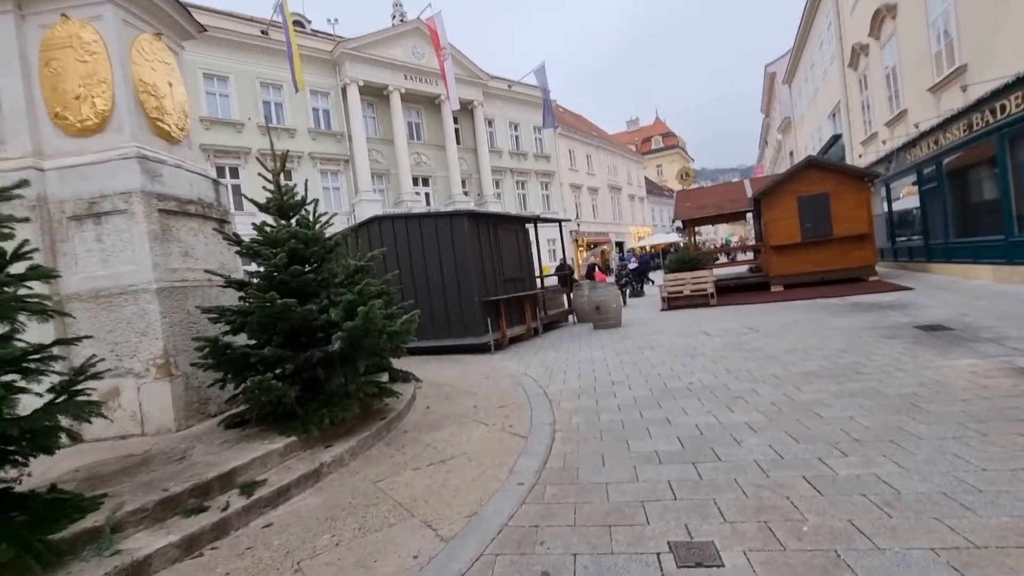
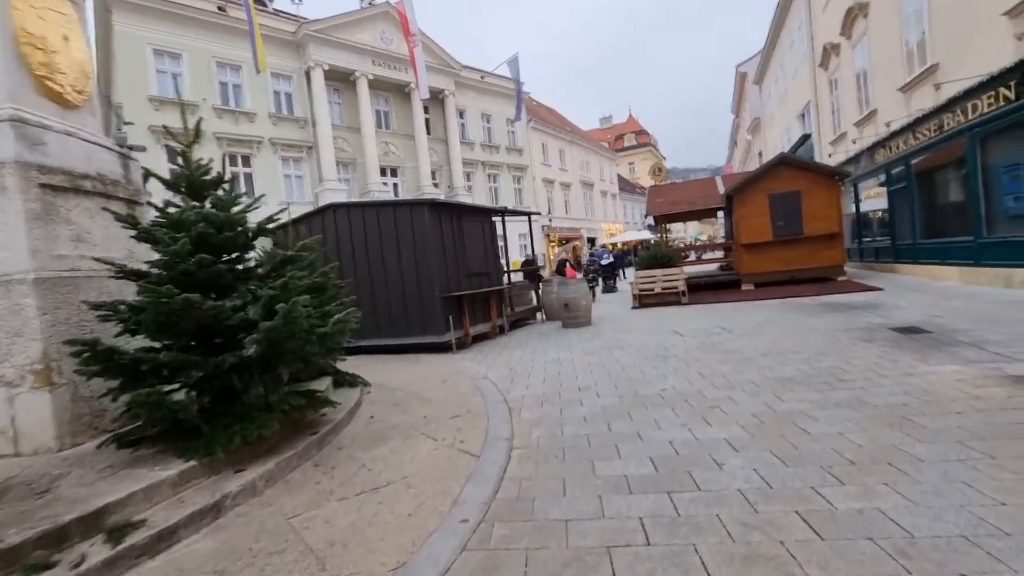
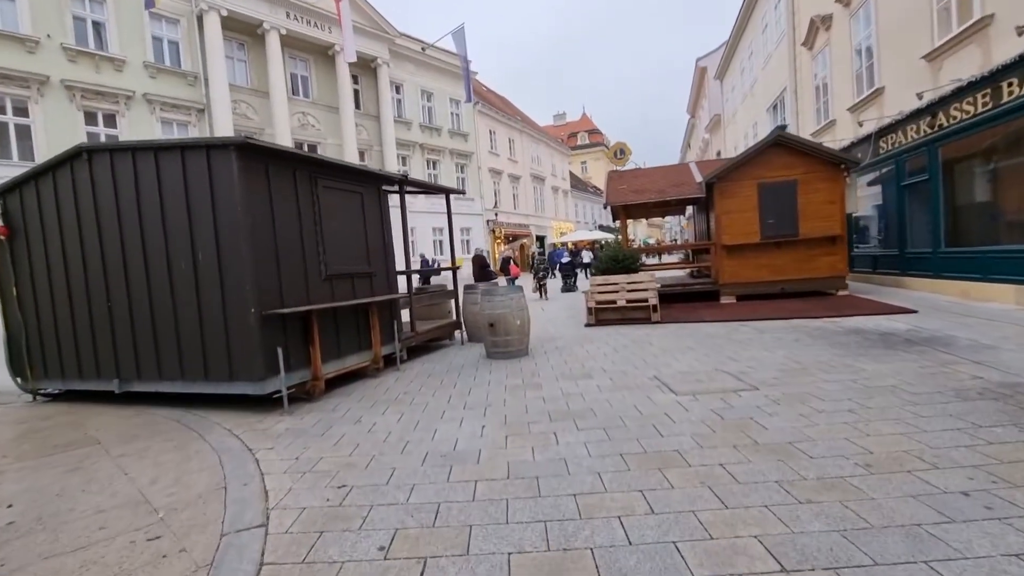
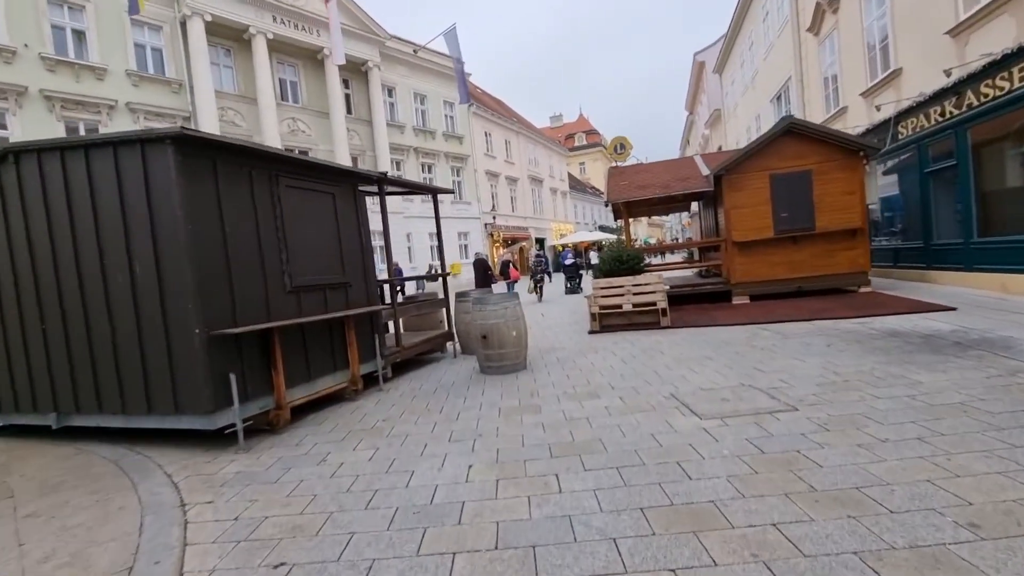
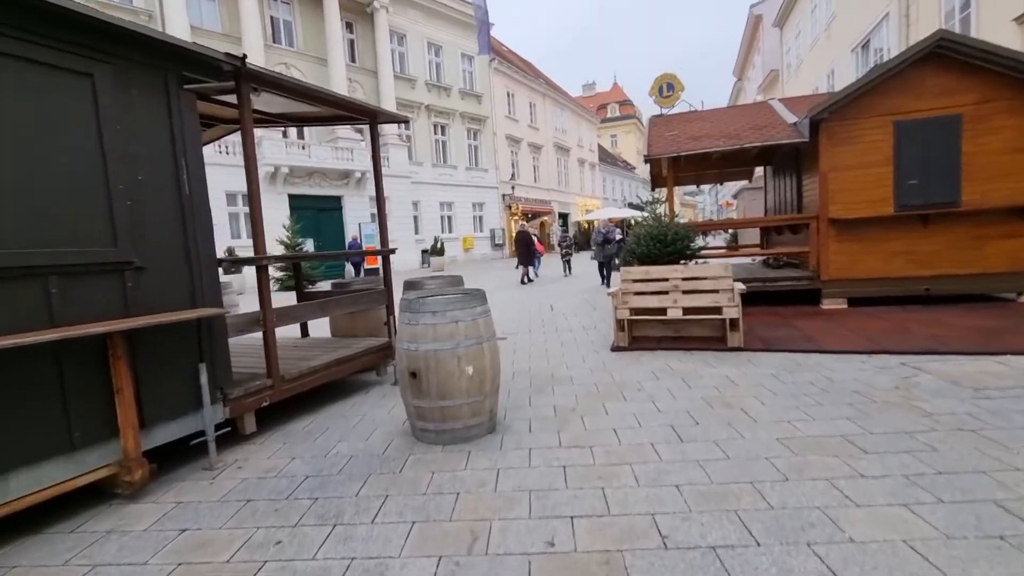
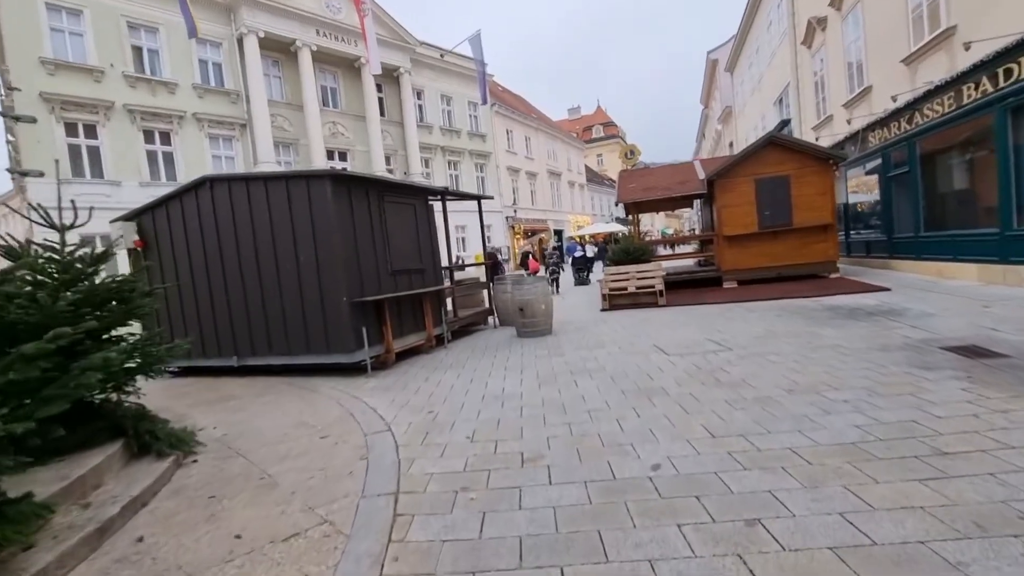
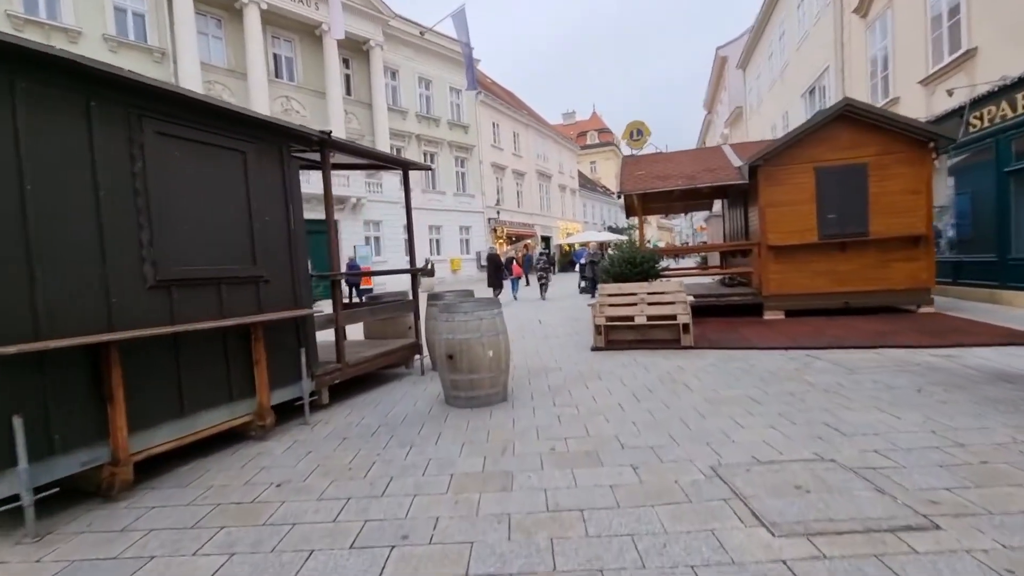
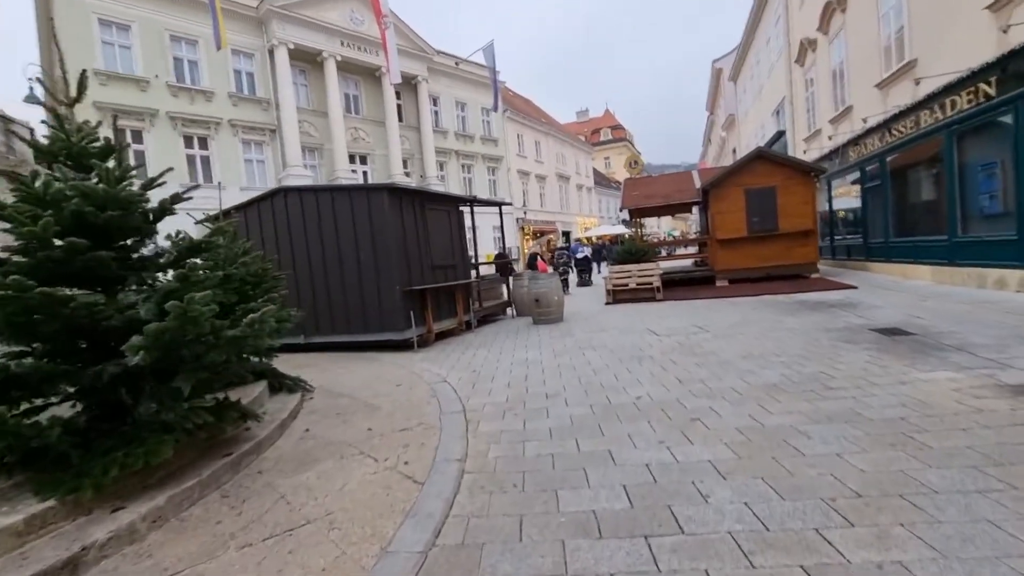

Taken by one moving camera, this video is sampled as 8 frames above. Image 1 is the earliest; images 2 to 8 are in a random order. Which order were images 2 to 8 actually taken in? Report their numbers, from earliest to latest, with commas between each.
2, 8, 6, 3, 4, 7, 5
